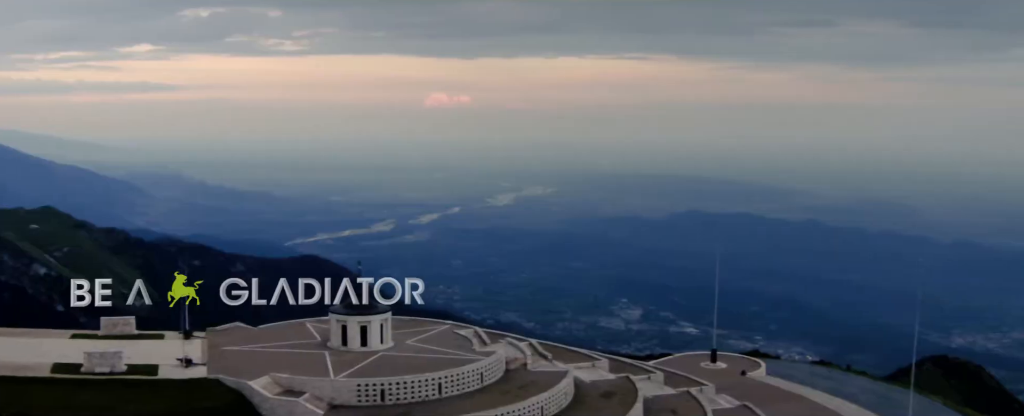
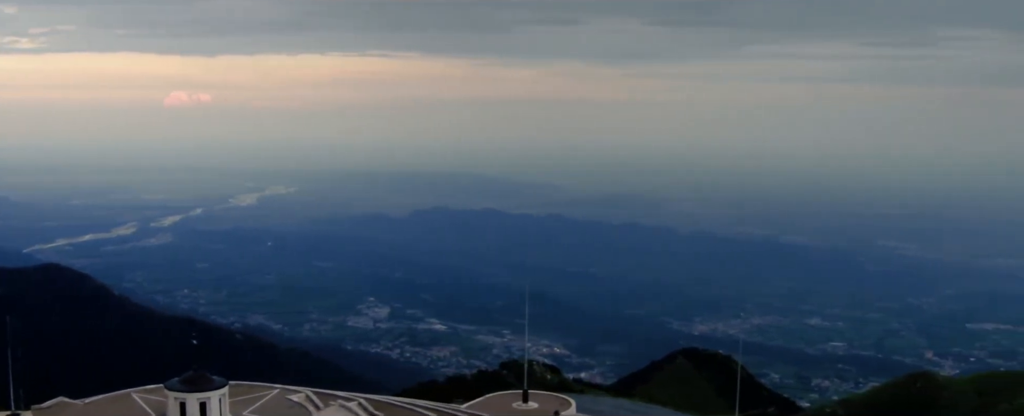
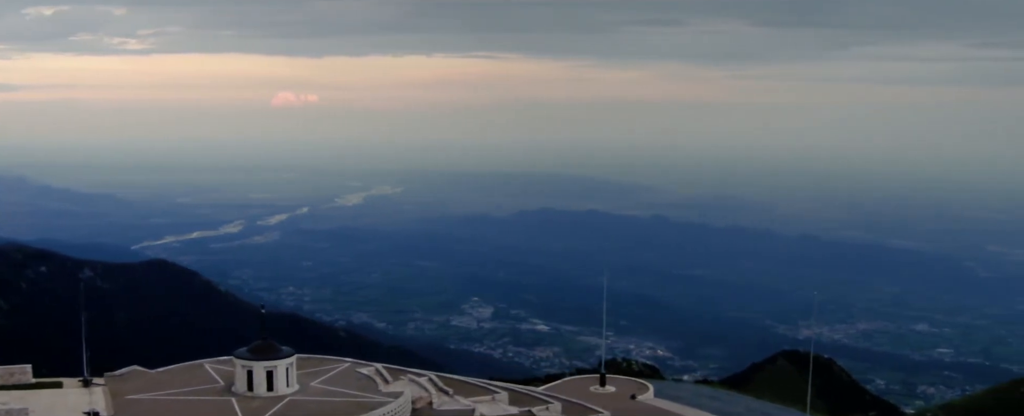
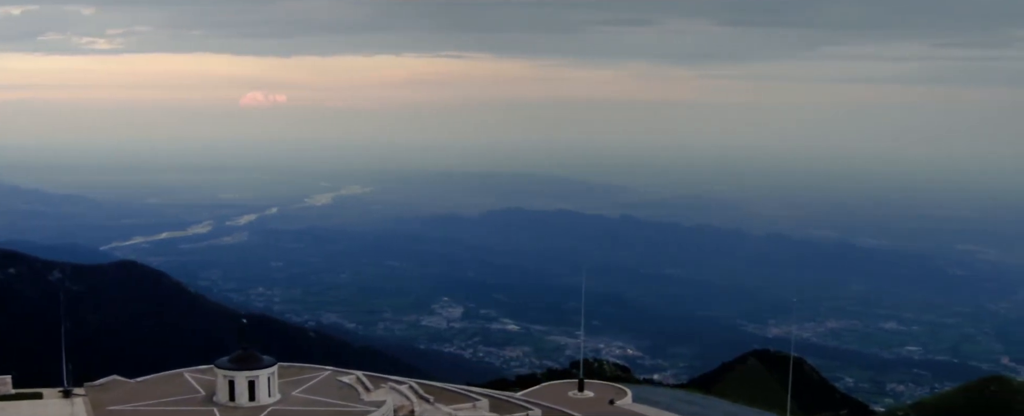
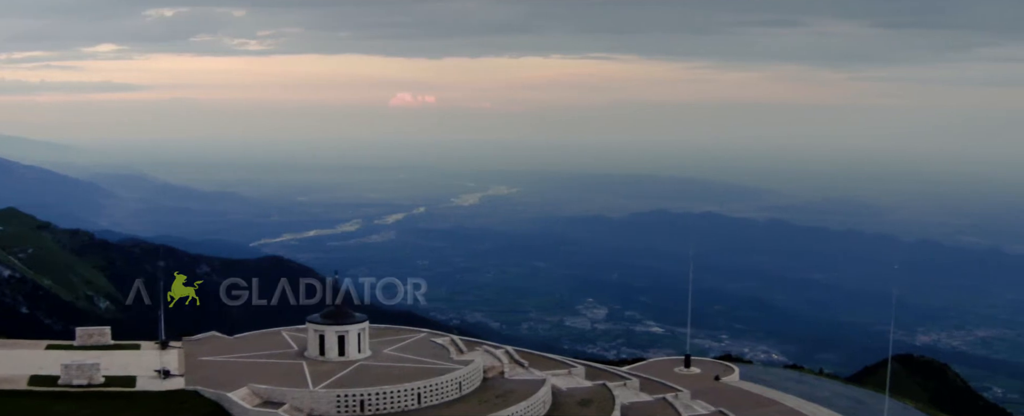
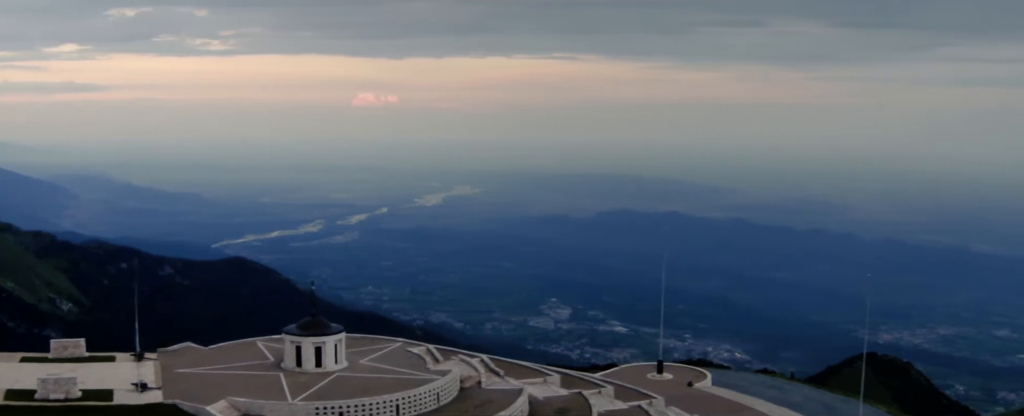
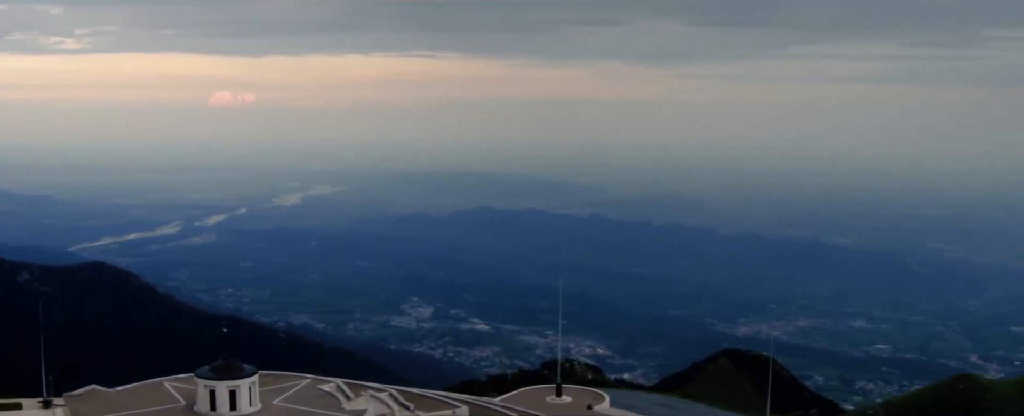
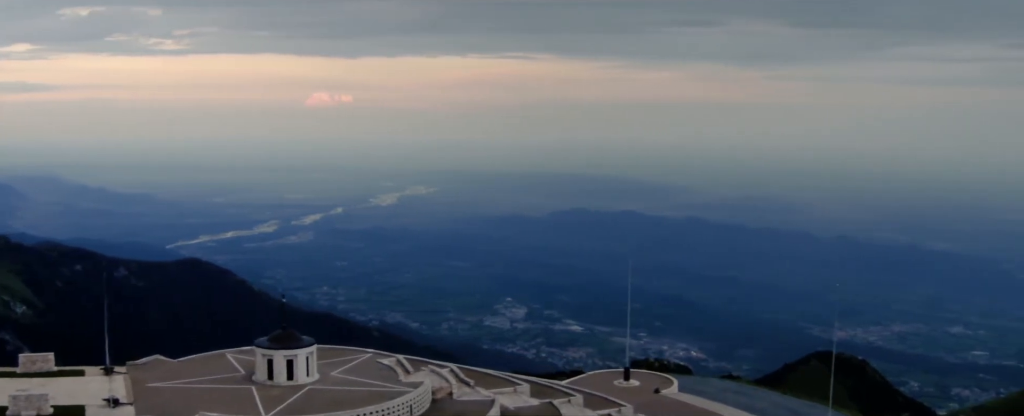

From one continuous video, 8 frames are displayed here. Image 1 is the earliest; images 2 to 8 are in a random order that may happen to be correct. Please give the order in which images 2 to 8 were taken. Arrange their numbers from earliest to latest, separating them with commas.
5, 6, 8, 3, 4, 7, 2
